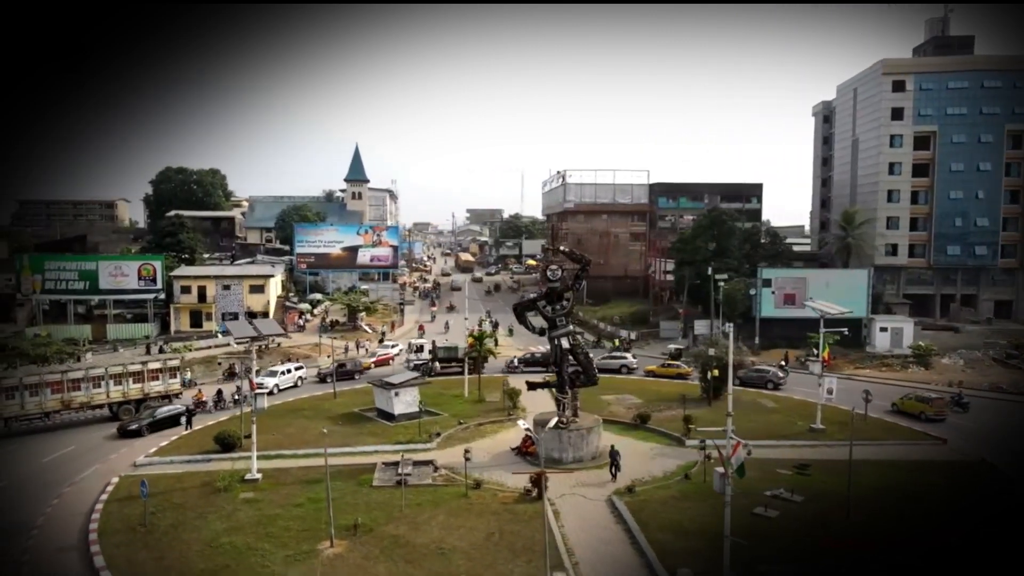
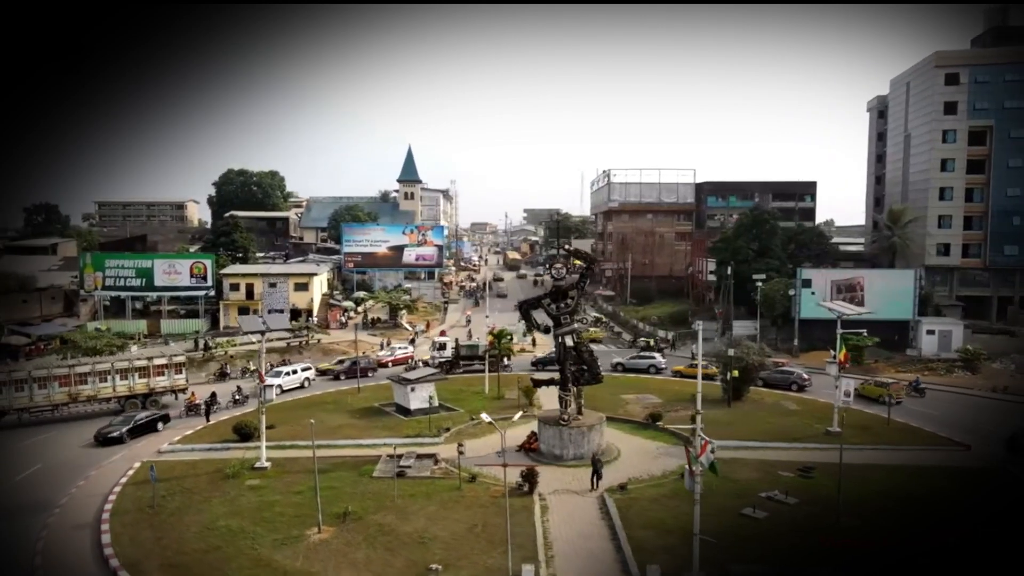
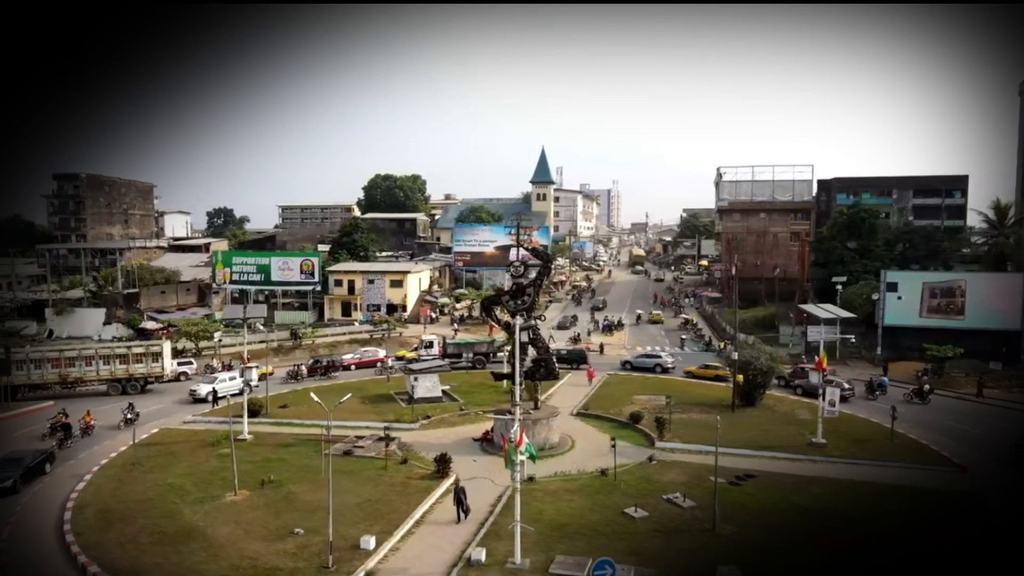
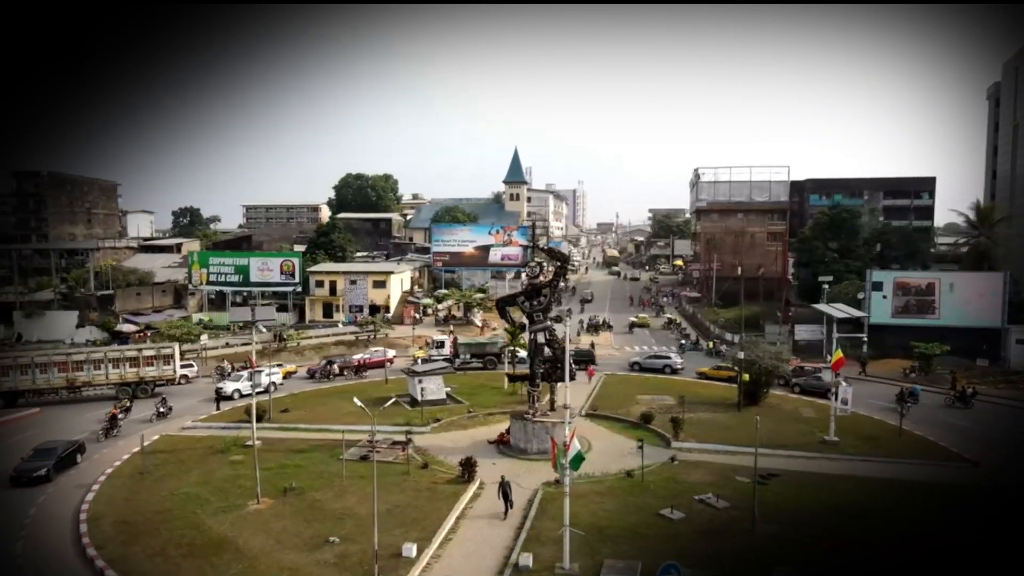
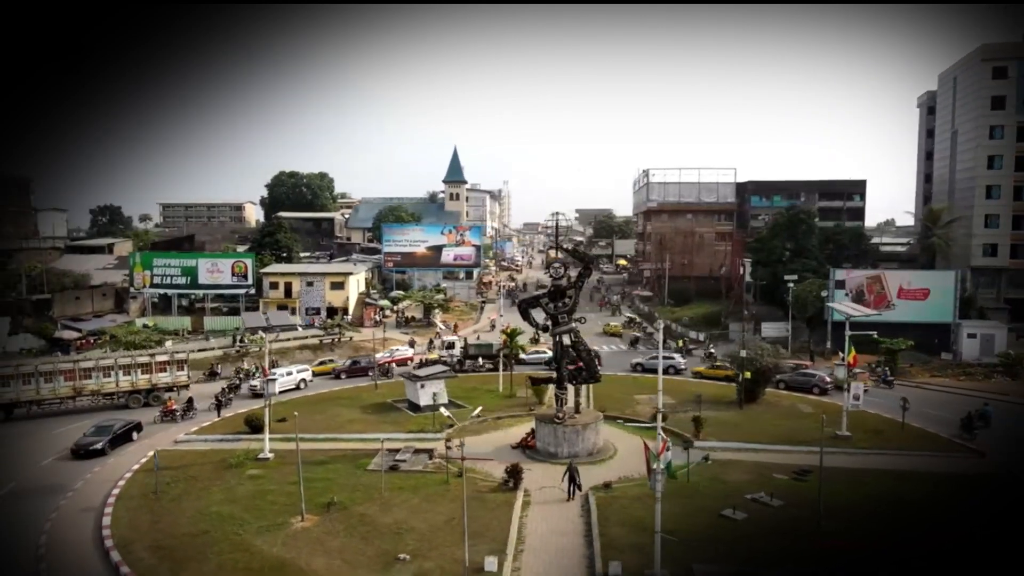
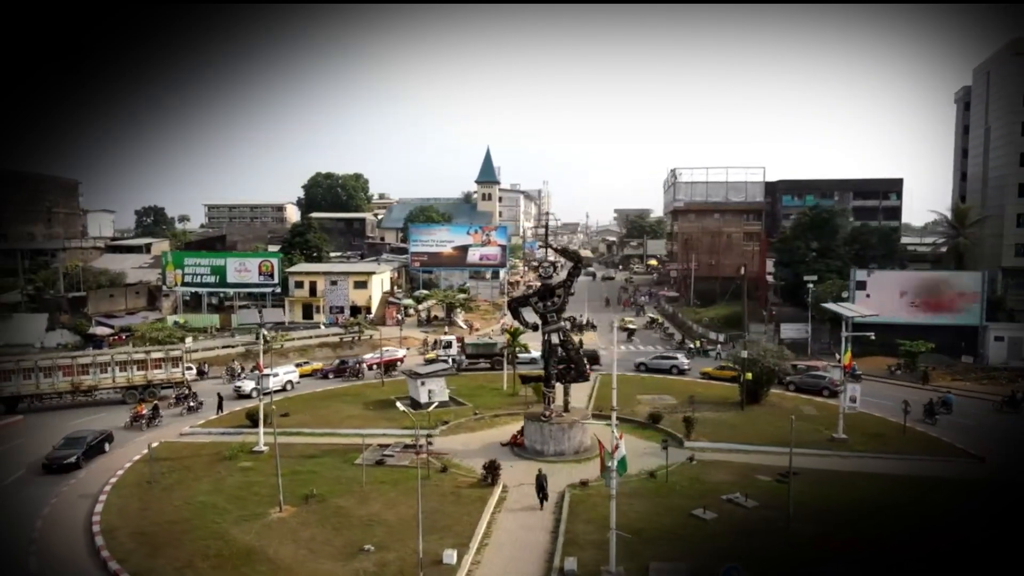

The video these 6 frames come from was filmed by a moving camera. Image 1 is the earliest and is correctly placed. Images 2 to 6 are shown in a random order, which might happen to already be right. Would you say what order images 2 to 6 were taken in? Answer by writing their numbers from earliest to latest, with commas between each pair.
2, 5, 6, 4, 3
